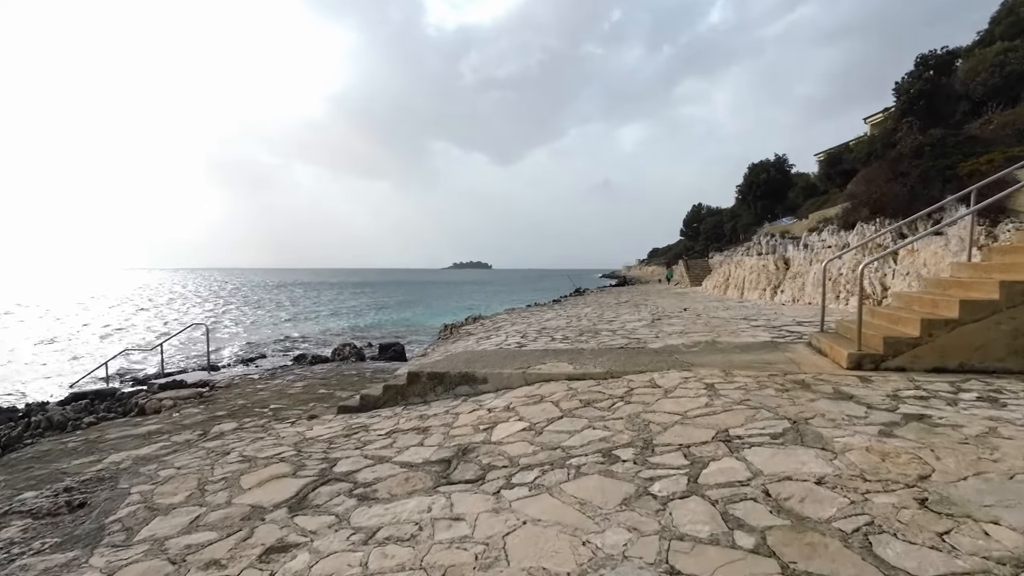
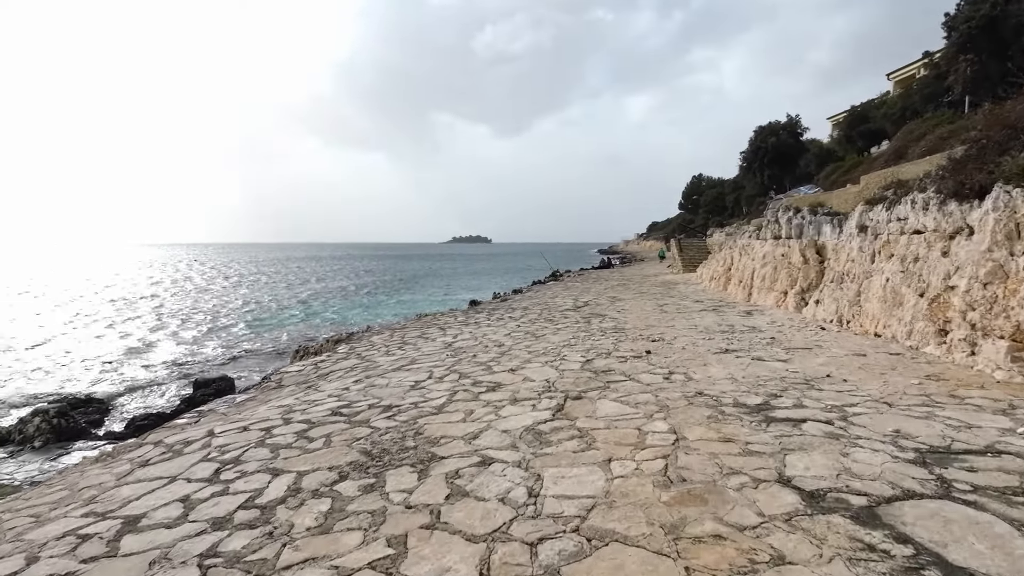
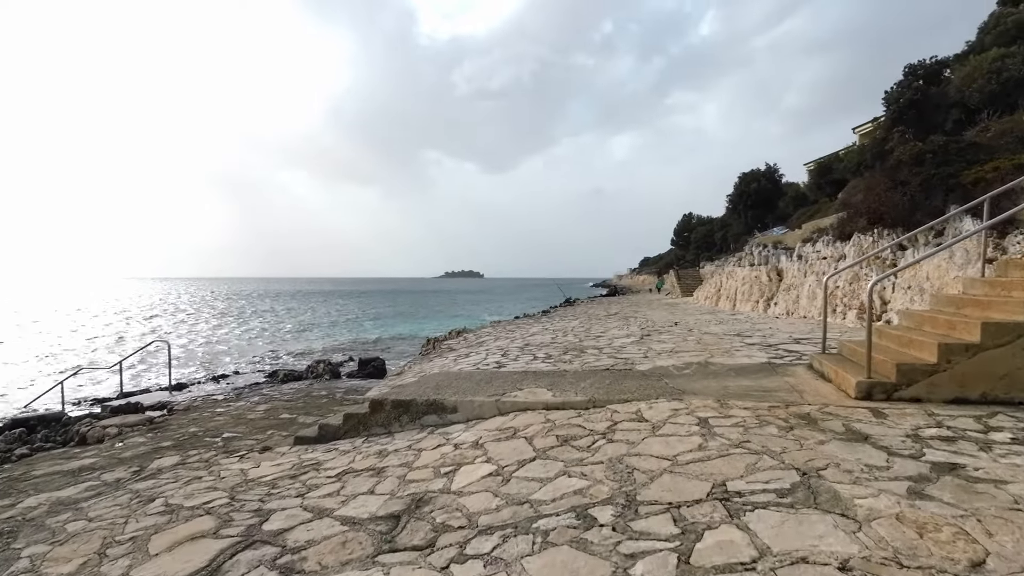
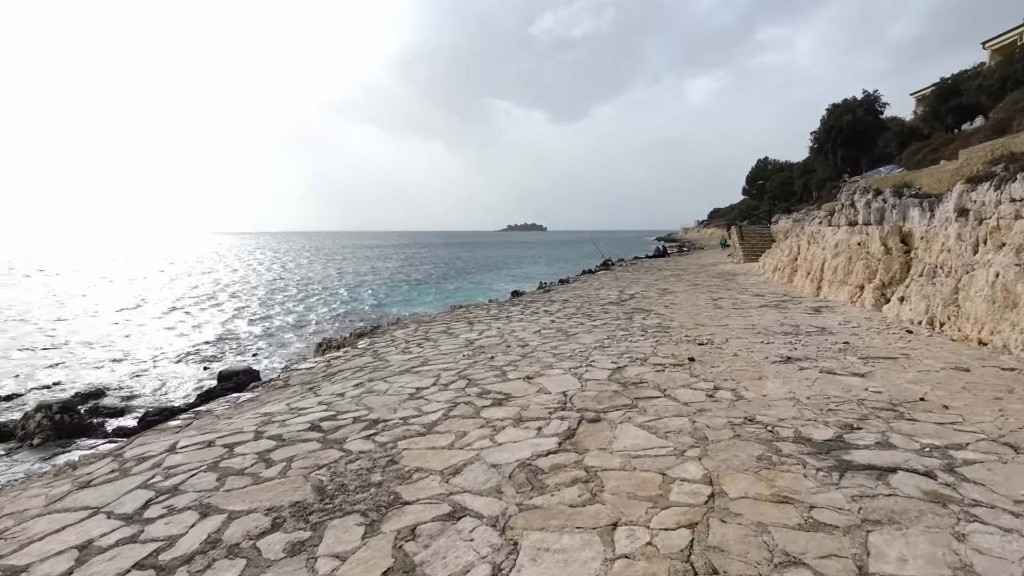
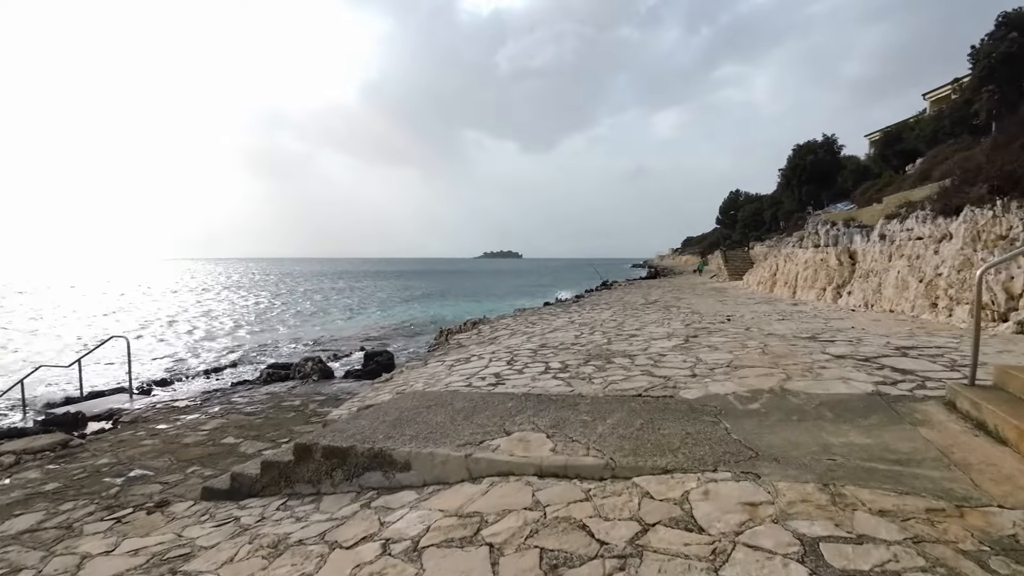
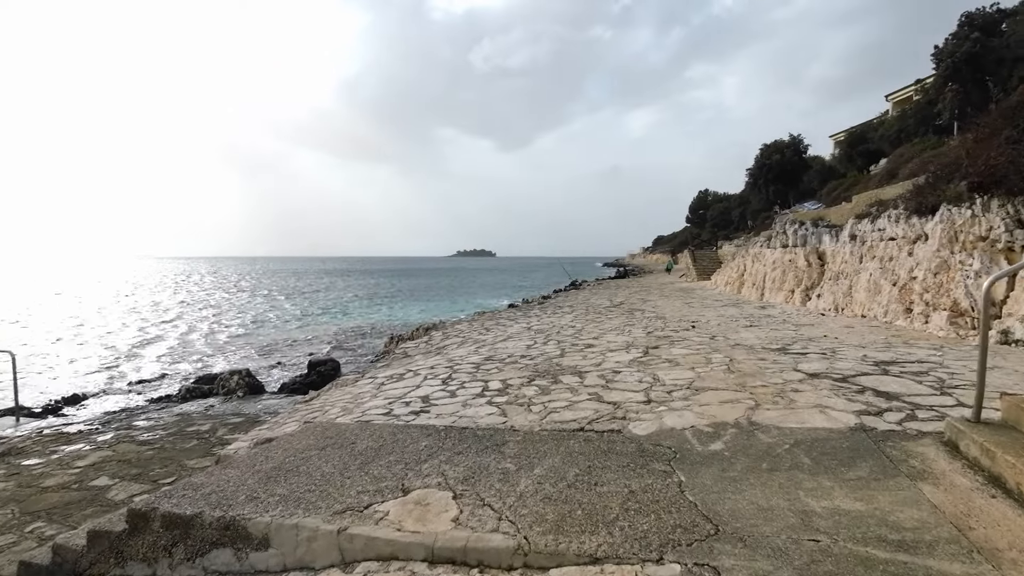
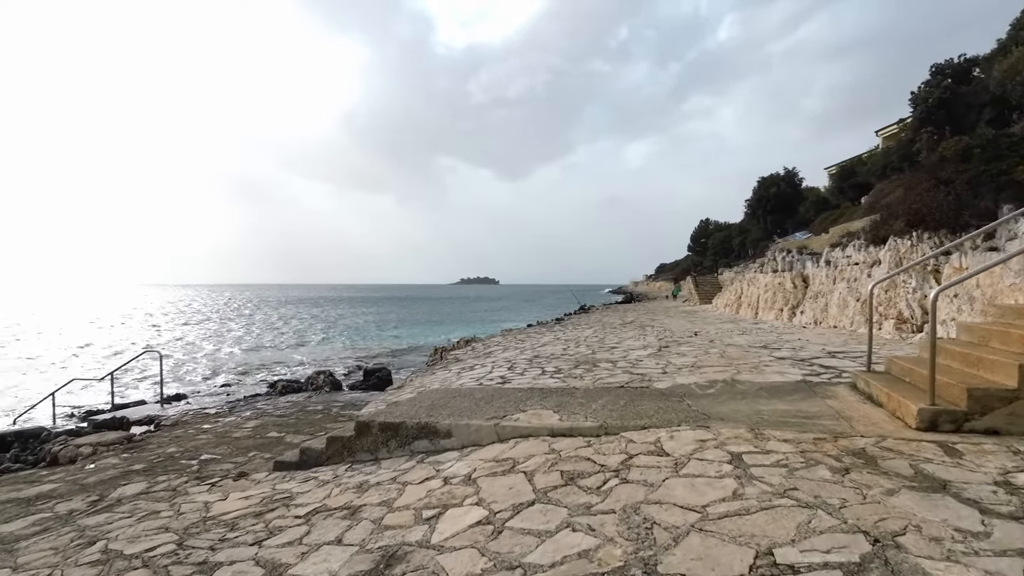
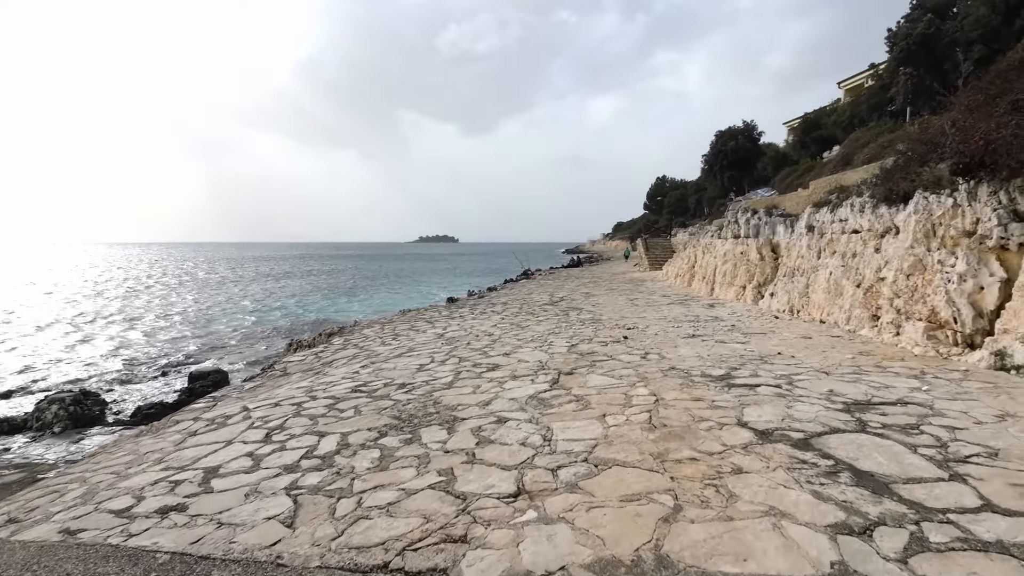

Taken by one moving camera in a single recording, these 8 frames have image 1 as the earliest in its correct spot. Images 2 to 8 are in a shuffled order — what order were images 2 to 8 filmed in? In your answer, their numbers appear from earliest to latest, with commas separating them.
3, 7, 5, 6, 8, 2, 4
